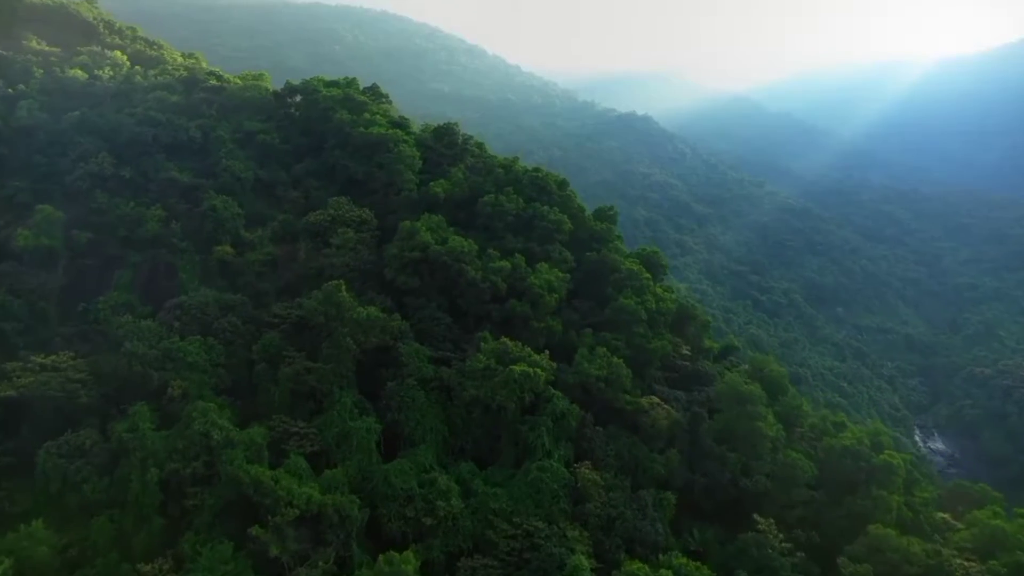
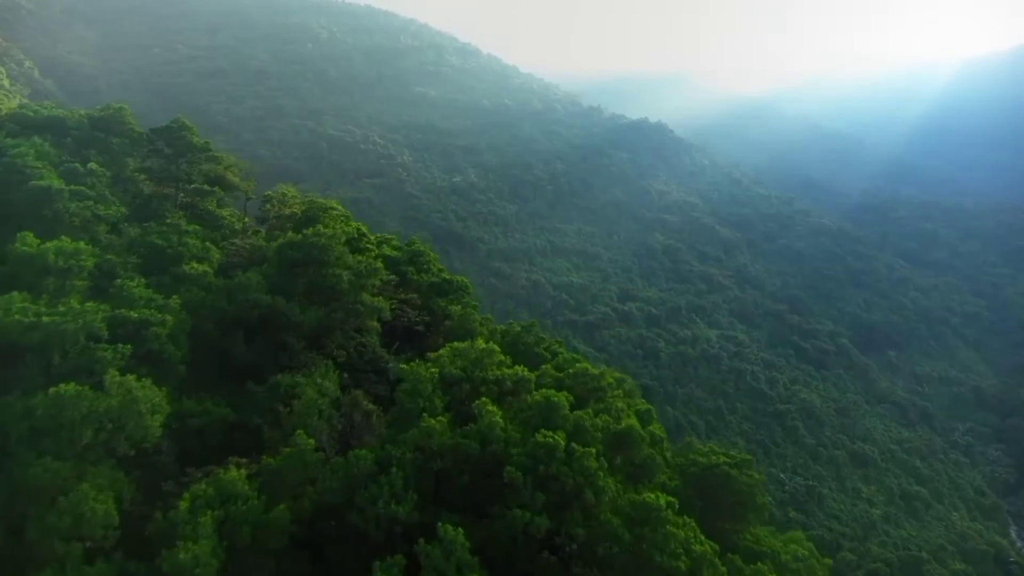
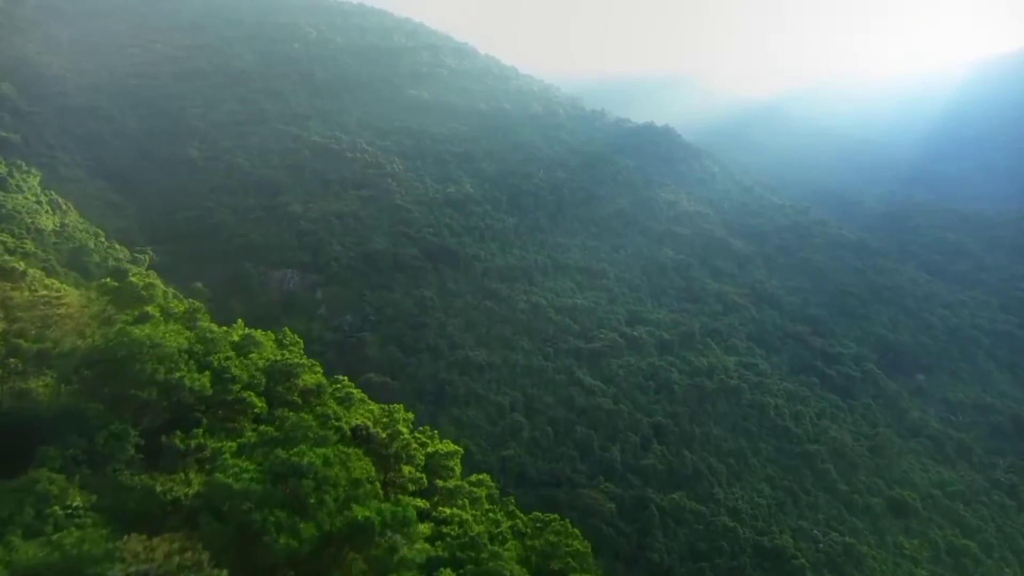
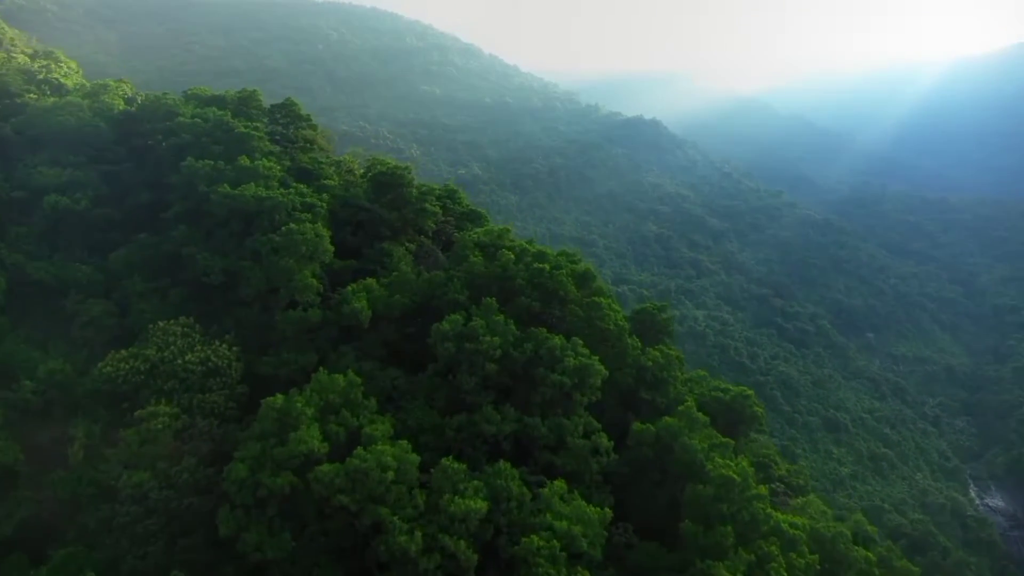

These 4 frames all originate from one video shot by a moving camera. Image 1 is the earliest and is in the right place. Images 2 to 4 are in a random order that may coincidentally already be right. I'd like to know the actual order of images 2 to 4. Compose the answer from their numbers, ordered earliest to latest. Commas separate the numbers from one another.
4, 2, 3
